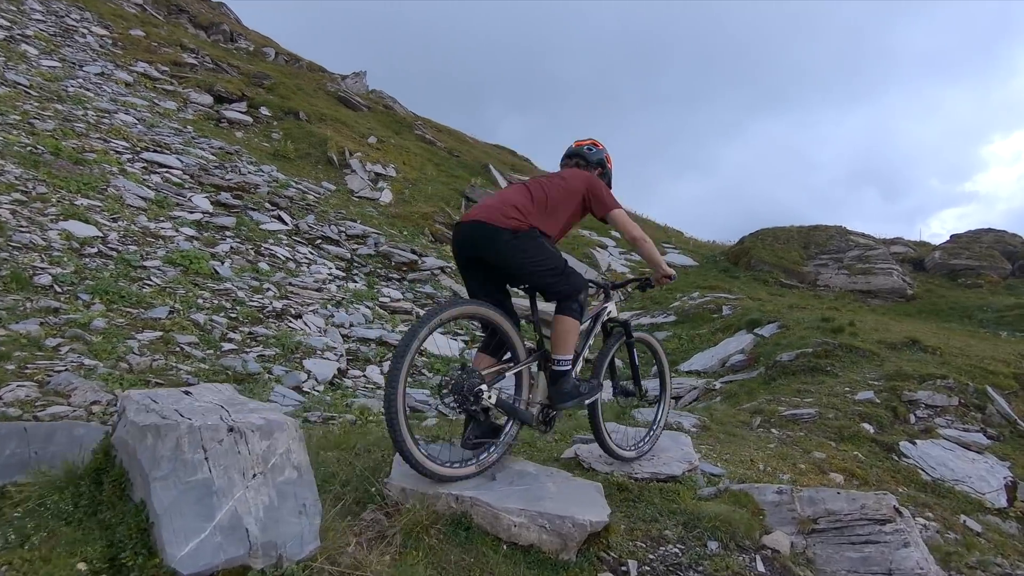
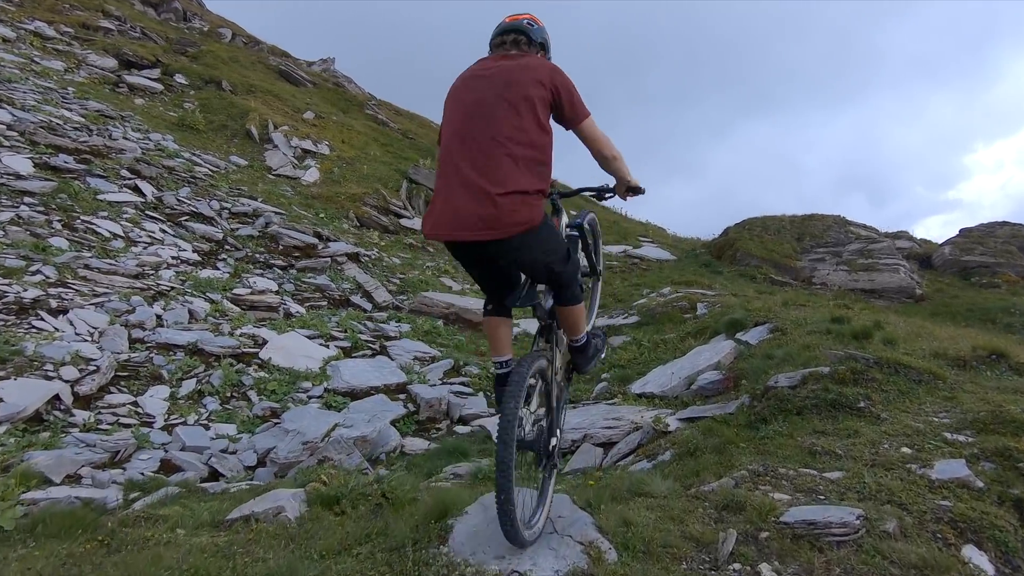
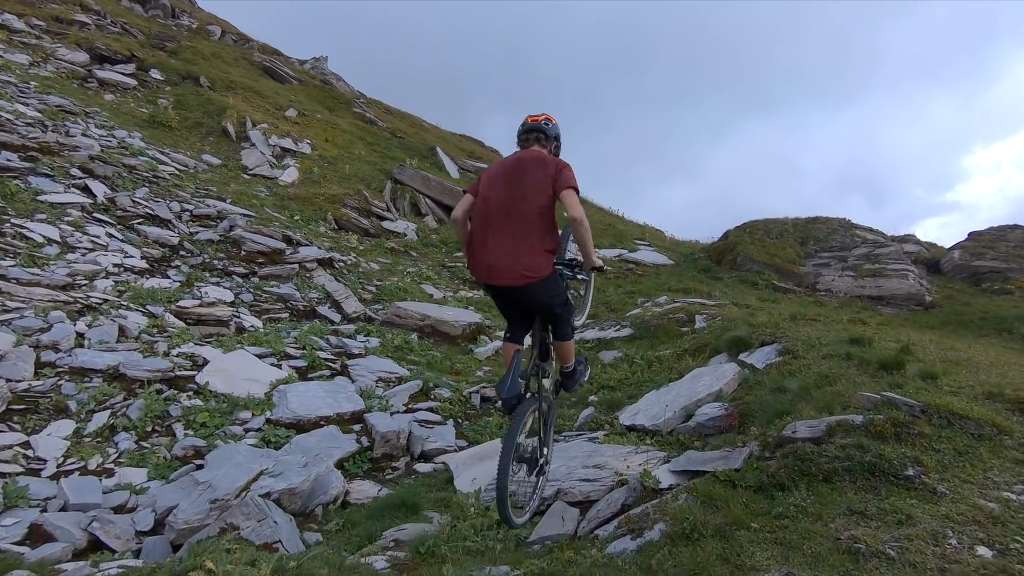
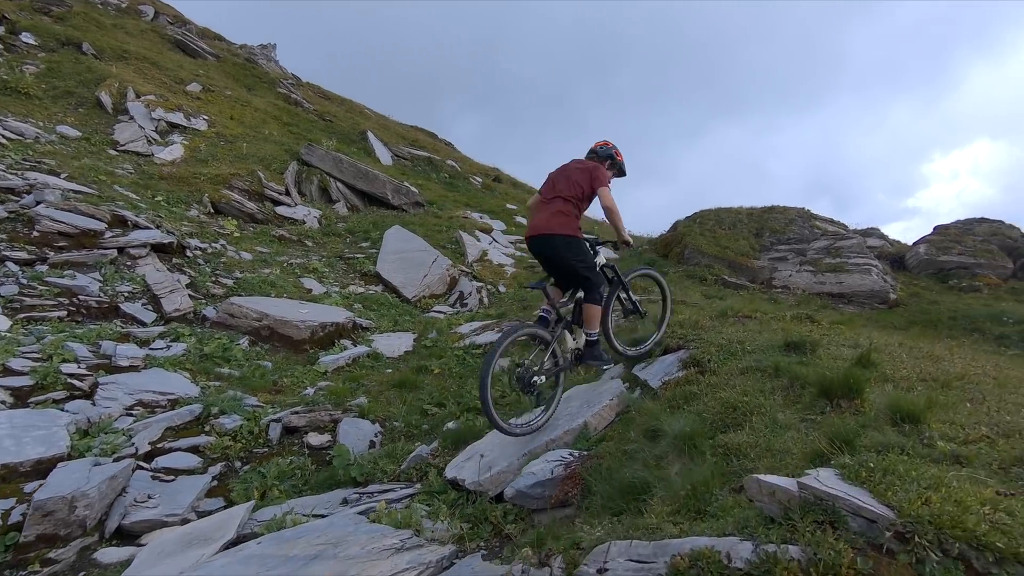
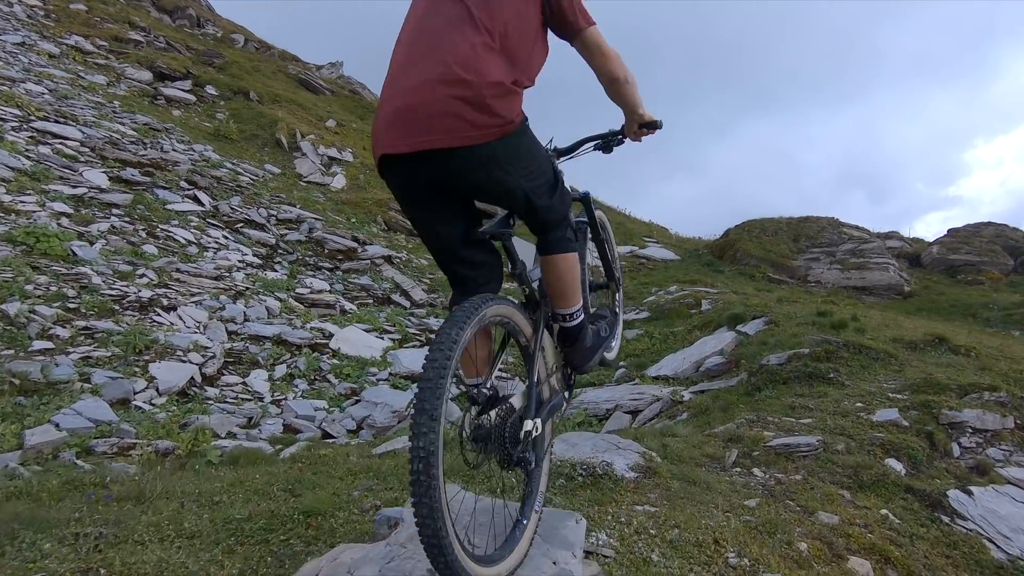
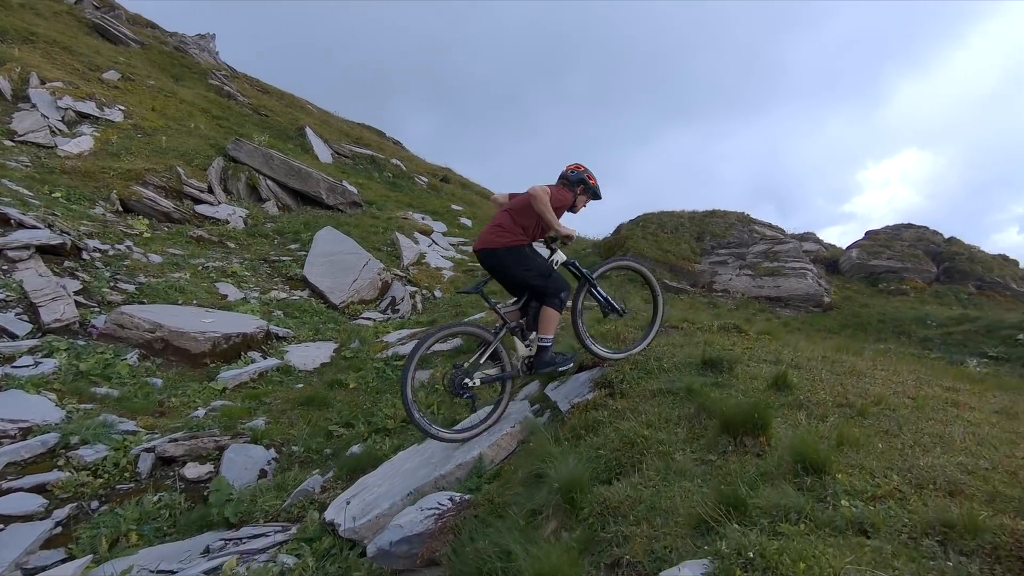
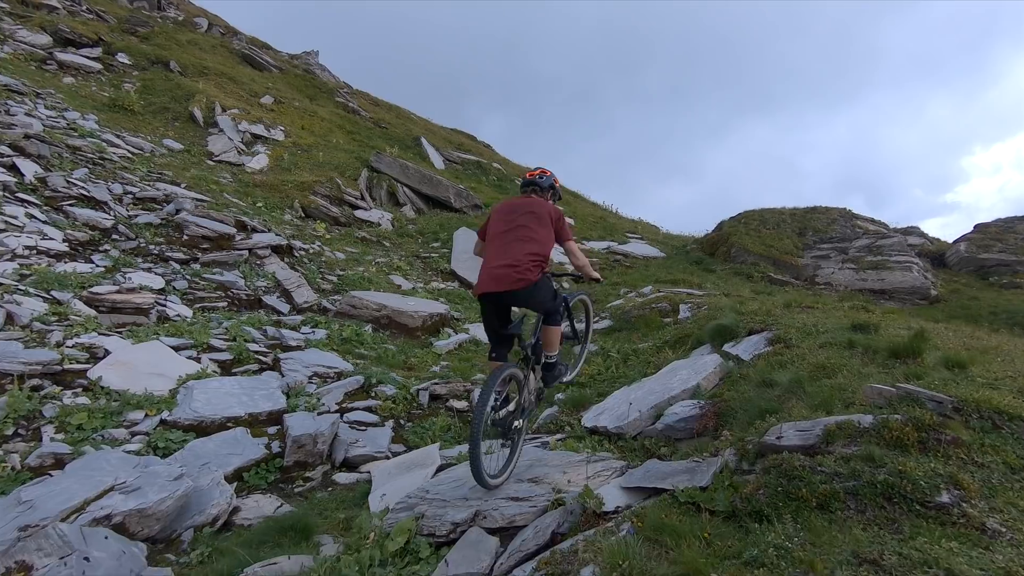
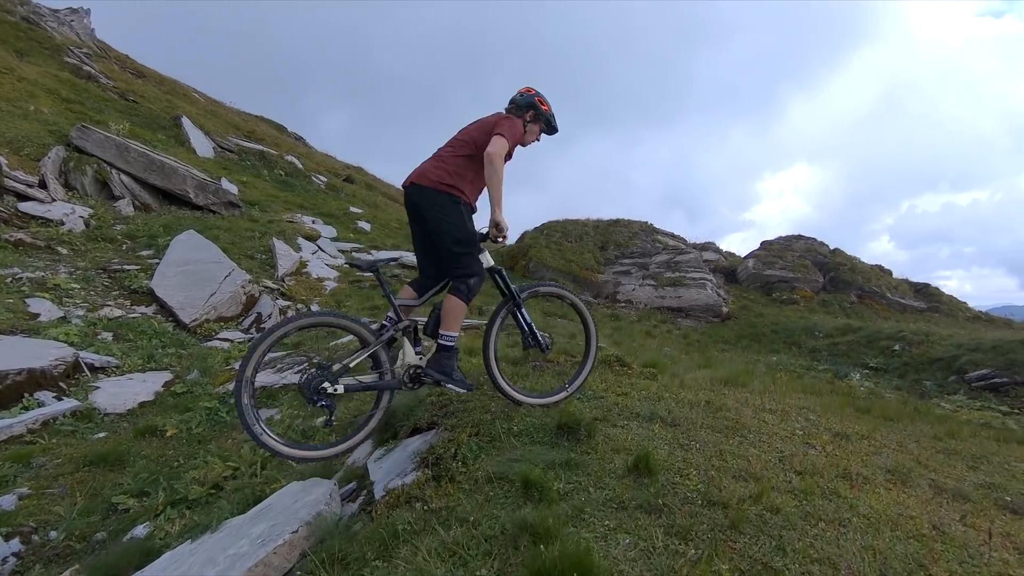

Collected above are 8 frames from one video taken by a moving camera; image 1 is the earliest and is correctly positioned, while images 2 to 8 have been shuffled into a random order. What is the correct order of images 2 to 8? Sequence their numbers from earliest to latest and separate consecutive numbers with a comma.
5, 2, 3, 7, 4, 6, 8
